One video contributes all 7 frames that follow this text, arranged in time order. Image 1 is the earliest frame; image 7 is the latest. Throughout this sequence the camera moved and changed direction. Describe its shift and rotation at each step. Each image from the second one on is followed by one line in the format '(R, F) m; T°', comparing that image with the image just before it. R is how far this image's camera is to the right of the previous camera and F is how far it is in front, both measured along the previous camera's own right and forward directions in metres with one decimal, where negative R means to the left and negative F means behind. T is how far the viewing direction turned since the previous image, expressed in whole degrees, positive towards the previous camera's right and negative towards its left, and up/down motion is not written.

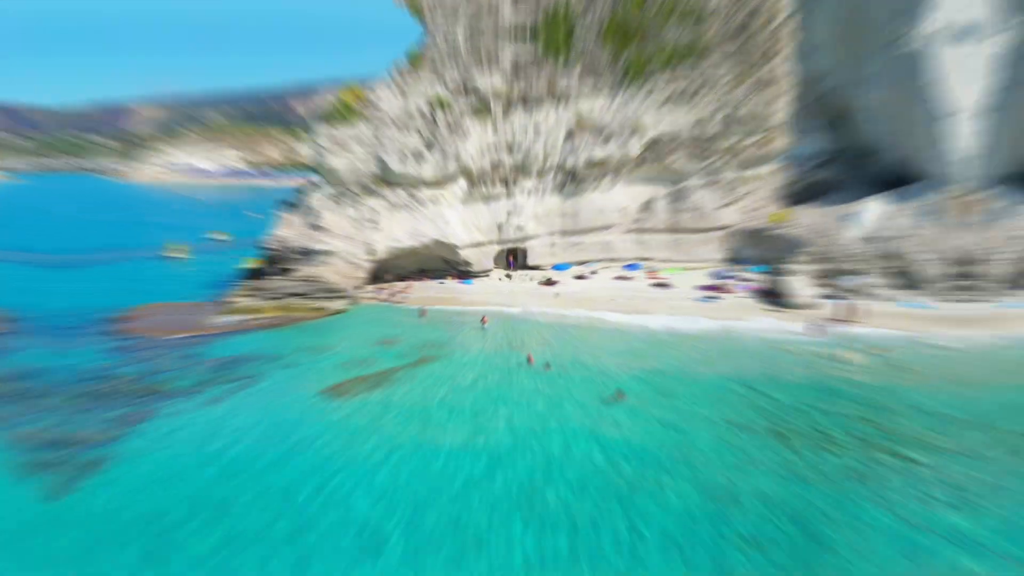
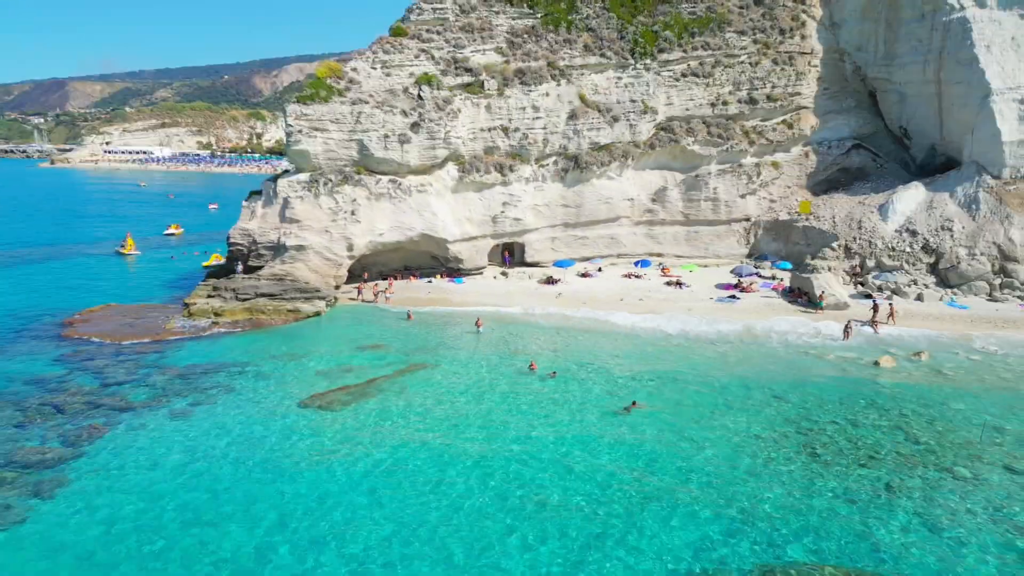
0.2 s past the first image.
(+0.1, +3.7) m; 0°
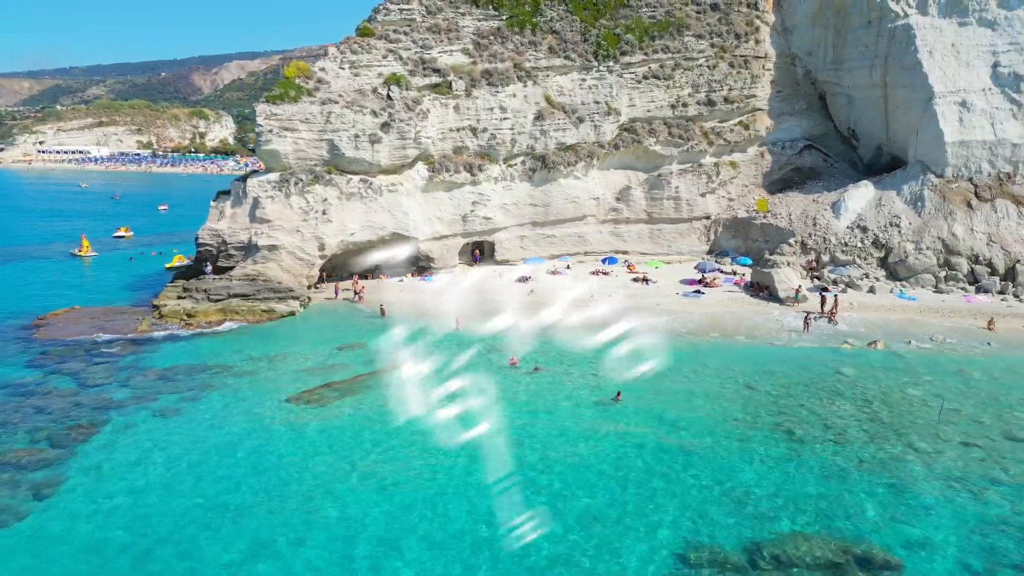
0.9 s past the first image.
(-0.9, -0.5) m; +4°
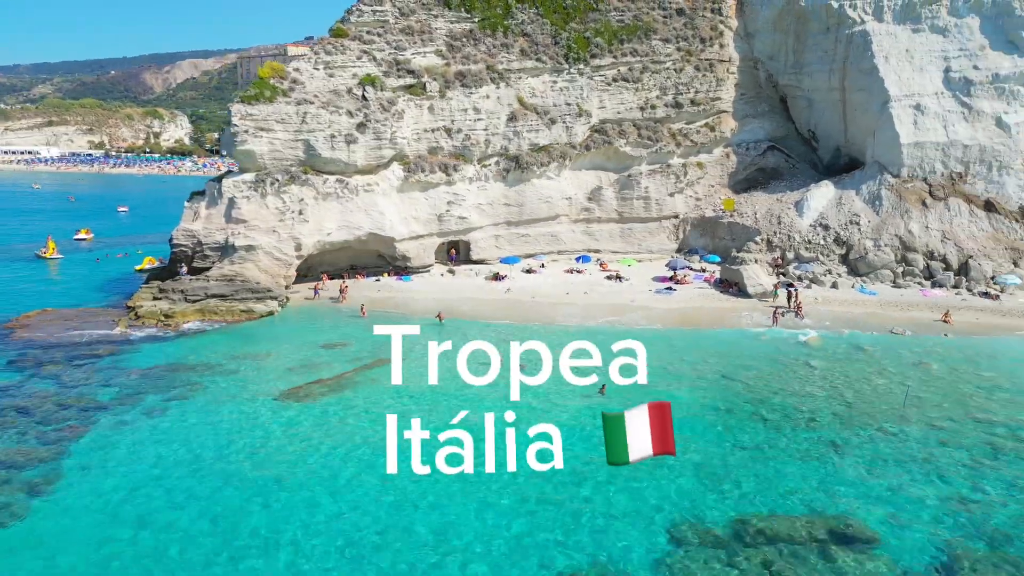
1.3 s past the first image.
(-0.6, -0.5) m; +3°
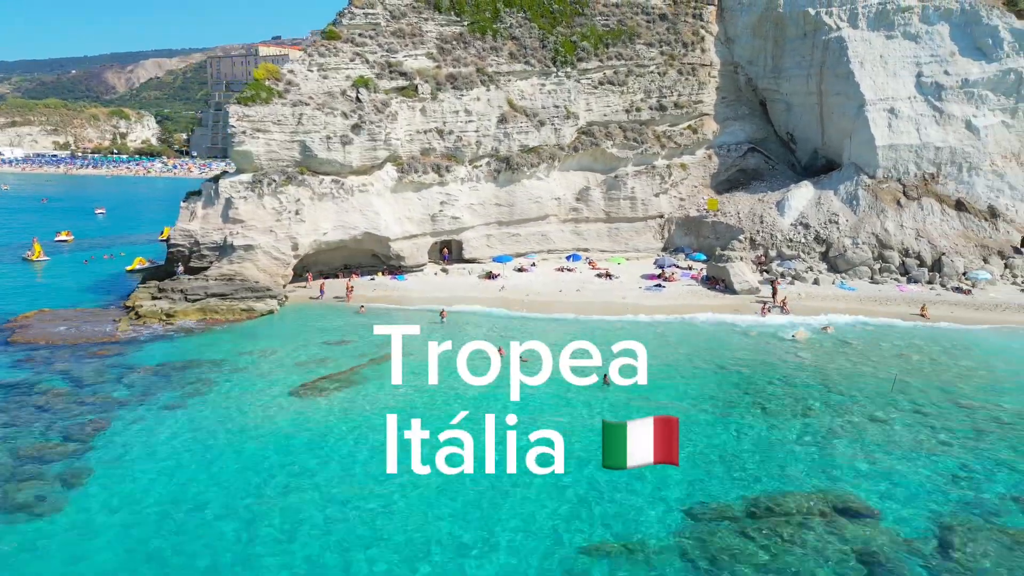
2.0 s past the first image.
(-0.9, -0.7) m; +2°
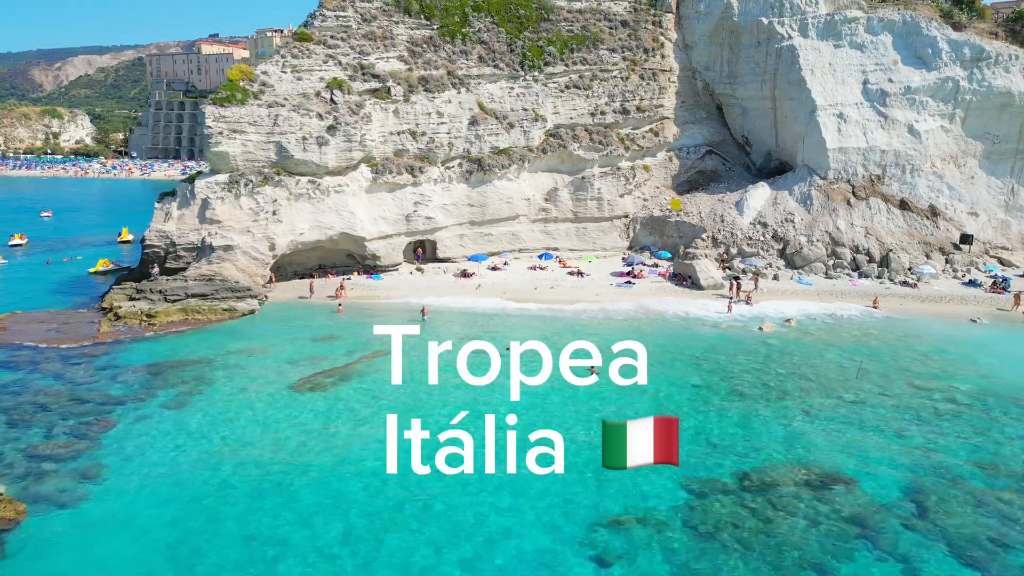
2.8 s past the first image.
(-1.2, -0.8) m; +4°
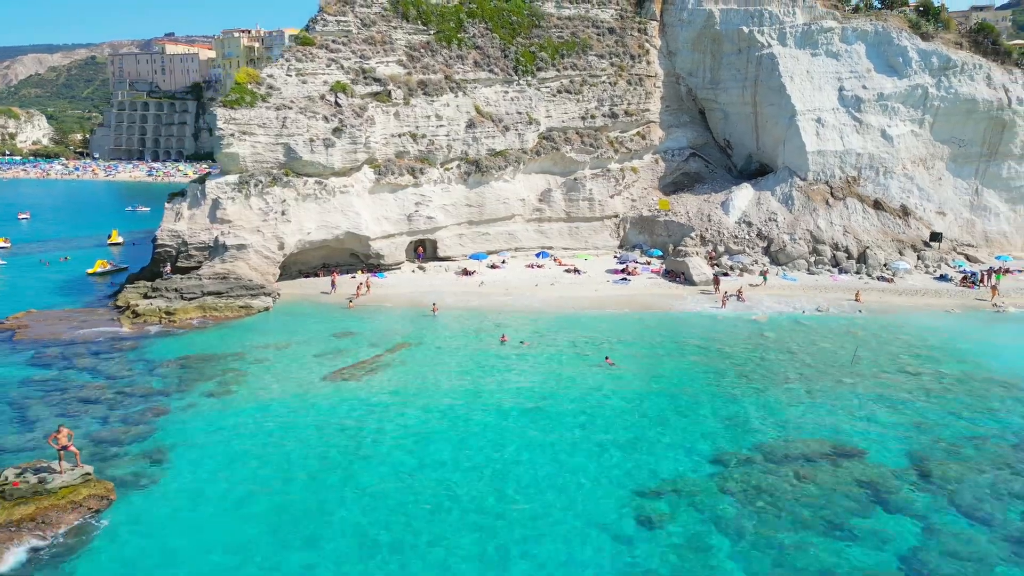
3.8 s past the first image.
(-1.6, -1.2) m; +3°
